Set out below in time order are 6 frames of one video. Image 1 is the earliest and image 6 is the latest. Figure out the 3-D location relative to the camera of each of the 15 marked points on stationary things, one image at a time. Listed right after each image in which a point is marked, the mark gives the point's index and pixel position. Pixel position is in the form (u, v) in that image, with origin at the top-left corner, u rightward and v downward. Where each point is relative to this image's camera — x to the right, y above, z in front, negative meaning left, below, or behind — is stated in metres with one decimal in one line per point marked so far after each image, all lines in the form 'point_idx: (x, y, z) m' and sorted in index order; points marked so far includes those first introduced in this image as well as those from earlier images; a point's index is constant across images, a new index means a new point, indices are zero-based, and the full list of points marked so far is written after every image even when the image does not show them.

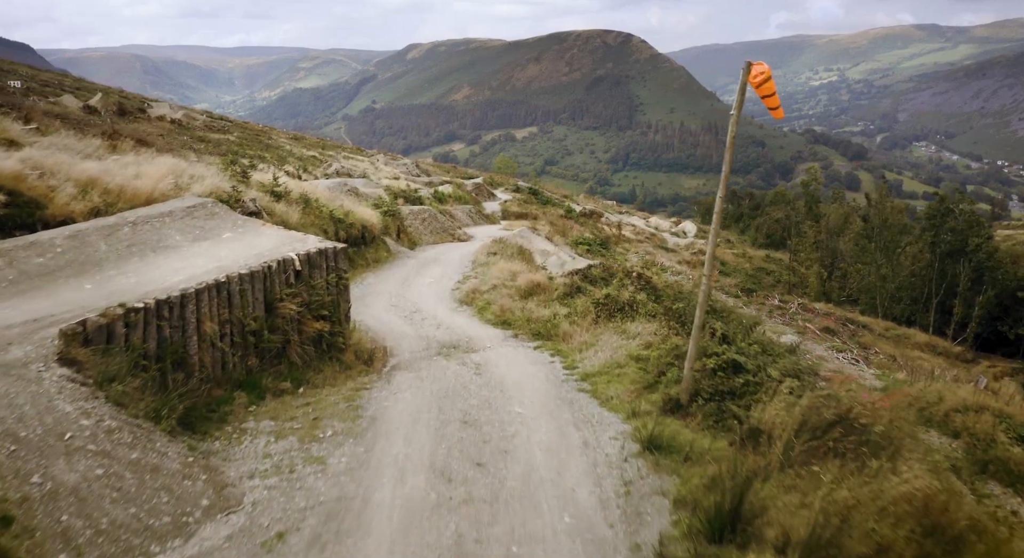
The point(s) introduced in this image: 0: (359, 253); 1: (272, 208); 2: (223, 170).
0: (-4.5, +0.8, +18.8) m
1: (-5.8, +1.7, +15.5) m
2: (-8.1, +3.0, +17.8) m
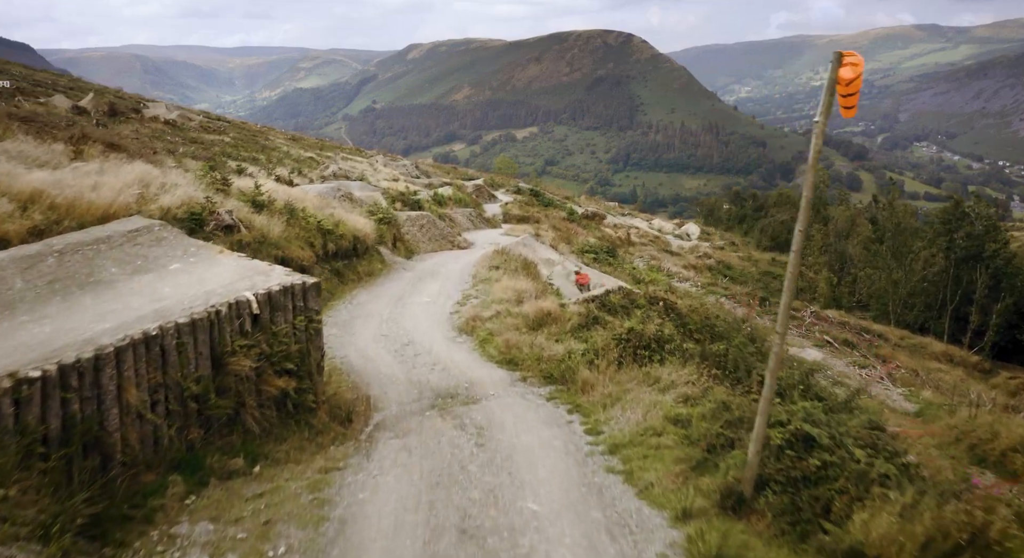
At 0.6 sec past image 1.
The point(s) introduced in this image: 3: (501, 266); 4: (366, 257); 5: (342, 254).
0: (-4.4, +0.3, +17.3) m
1: (-5.7, +1.3, +14.1) m
2: (-8.0, +2.6, +16.4) m
3: (-0.3, +0.4, +19.2) m
4: (-4.3, +0.6, +18.9) m
5: (-4.5, +0.7, +17.2) m
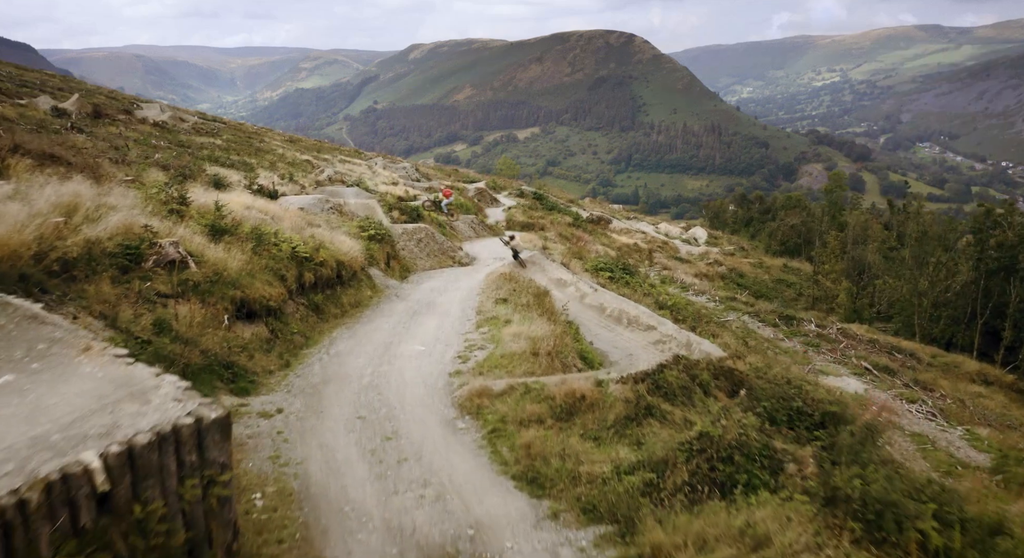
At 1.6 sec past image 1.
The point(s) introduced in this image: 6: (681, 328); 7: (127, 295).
0: (-4.1, -0.4, +14.8) m
1: (-5.5, +0.5, +11.5) m
2: (-7.7, +1.8, +13.8) m
3: (-0.1, -0.4, +16.6) m
4: (-4.0, -0.2, +16.4) m
5: (-4.3, -0.1, +14.7) m
6: (+5.2, -1.5, +19.6) m
7: (-5.8, -0.2, +9.7) m
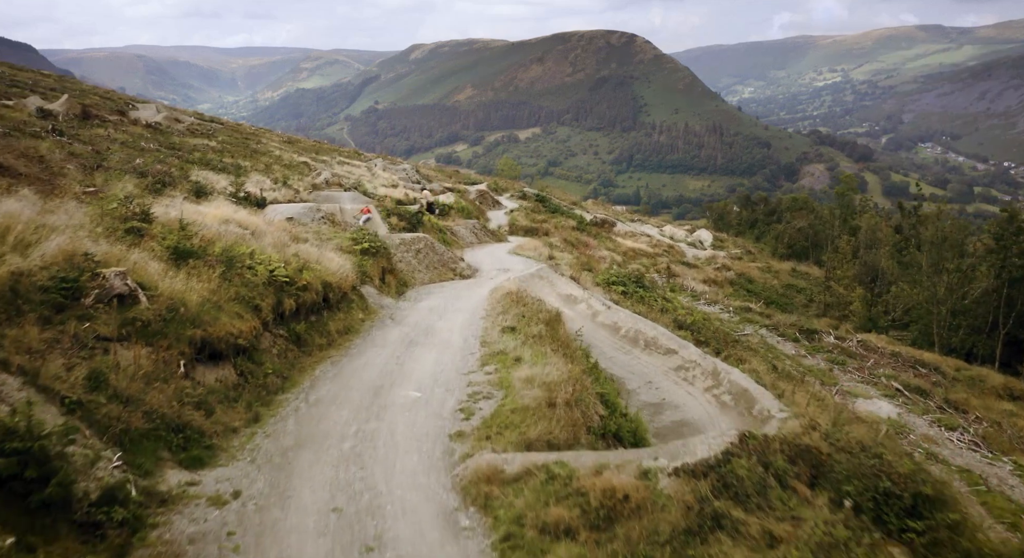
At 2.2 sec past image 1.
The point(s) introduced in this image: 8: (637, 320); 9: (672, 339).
0: (-3.9, -1.0, +13.0) m
1: (-5.3, -0.1, +9.8) m
2: (-7.6, +1.3, +12.1) m
3: (+0.1, -0.9, +14.9) m
4: (-3.8, -0.7, +14.7) m
5: (-4.1, -0.6, +13.0) m
6: (+5.4, -2.0, +17.9) m
7: (-5.6, -0.8, +8.0) m
8: (+3.8, -1.3, +19.6) m
9: (+4.5, -1.7, +18.4) m
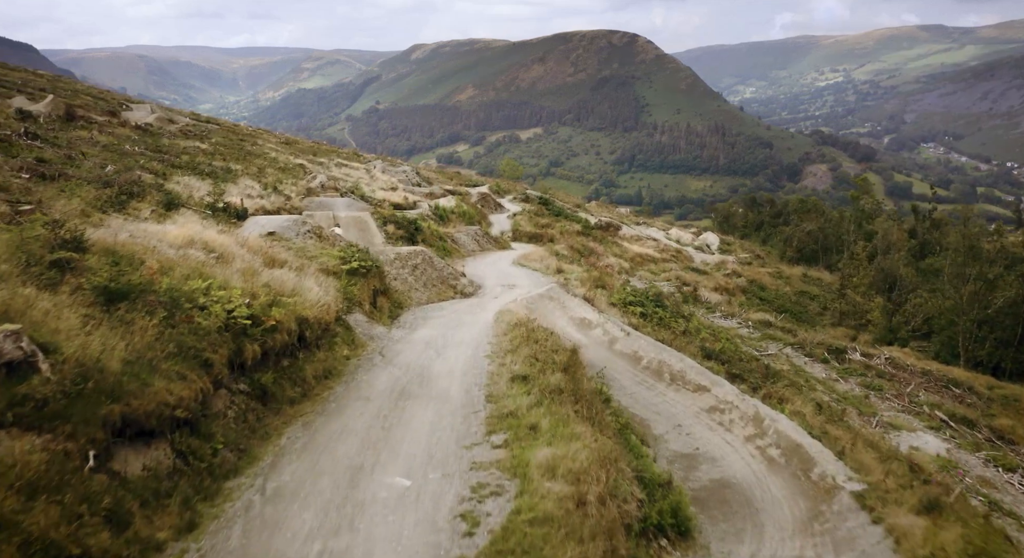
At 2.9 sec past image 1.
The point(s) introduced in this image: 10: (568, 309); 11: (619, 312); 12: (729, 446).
0: (-3.7, -1.6, +10.9) m
1: (-5.1, -0.7, +7.6) m
2: (-7.4, +0.6, +9.9) m
3: (+0.3, -1.6, +12.7) m
4: (-3.7, -1.3, +12.5) m
5: (-3.9, -1.3, +10.8) m
6: (+5.6, -2.7, +15.7) m
7: (-5.4, -1.4, +5.8) m
8: (+4.0, -1.9, +17.4) m
9: (+4.7, -2.4, +16.2) m
10: (+1.7, -0.9, +19.4) m
11: (+3.4, -1.0, +20.1) m
12: (+4.5, -3.5, +13.4) m
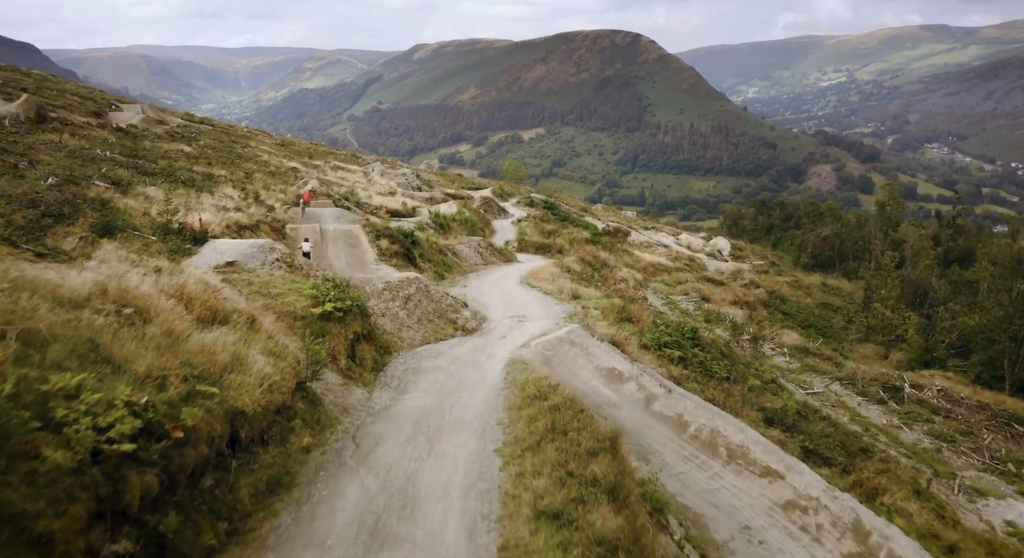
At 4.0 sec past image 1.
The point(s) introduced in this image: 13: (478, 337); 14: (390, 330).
0: (-3.5, -2.6, +7.4) m
1: (-4.8, -1.7, +4.2) m
2: (-7.1, -0.4, +6.5) m
3: (+0.6, -2.6, +9.3) m
4: (-3.4, -2.3, +9.0) m
5: (-3.7, -2.3, +7.4) m
6: (+5.8, -3.7, +12.2) m
7: (-5.2, -2.4, +2.4) m
8: (+4.3, -2.9, +14.0) m
9: (+5.0, -3.4, +12.8) m
10: (+2.0, -1.9, +15.9) m
11: (+3.7, -2.0, +16.6) m
12: (+4.8, -4.4, +10.0) m
13: (-1.0, -1.7, +18.4) m
14: (-3.1, -1.4, +16.8) m
